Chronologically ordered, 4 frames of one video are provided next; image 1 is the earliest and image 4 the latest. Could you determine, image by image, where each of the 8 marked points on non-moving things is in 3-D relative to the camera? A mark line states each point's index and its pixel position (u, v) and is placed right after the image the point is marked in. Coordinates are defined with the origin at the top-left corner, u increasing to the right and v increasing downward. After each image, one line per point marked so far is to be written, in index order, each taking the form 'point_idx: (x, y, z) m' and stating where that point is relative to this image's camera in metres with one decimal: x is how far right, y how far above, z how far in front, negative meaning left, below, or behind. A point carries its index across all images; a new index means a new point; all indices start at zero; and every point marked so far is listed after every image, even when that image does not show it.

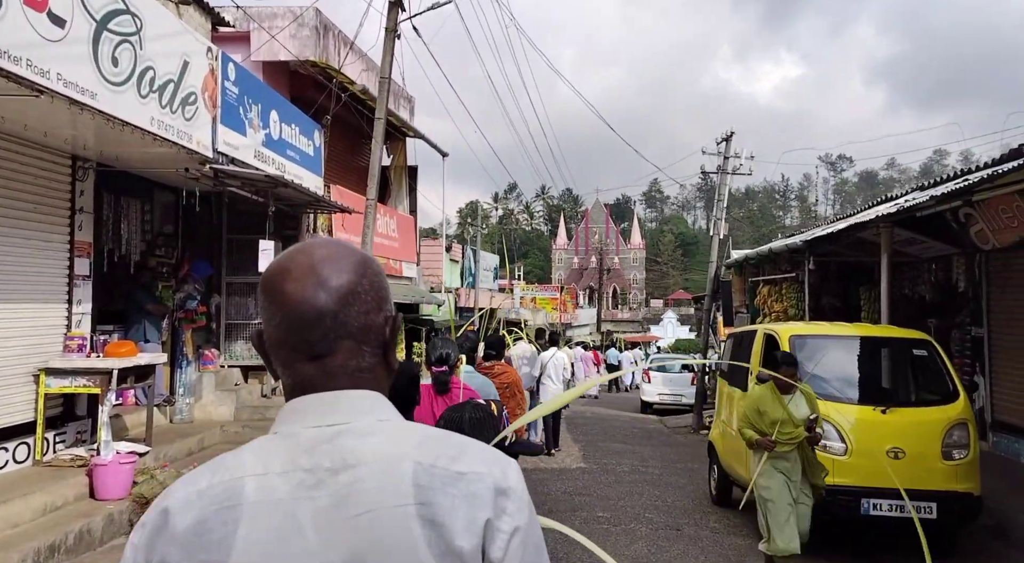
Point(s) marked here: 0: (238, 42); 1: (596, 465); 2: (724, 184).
0: (-3.5, +3.0, +10.7) m
1: (+1.0, -2.1, +9.9) m
2: (+3.8, +1.8, +15.2) m
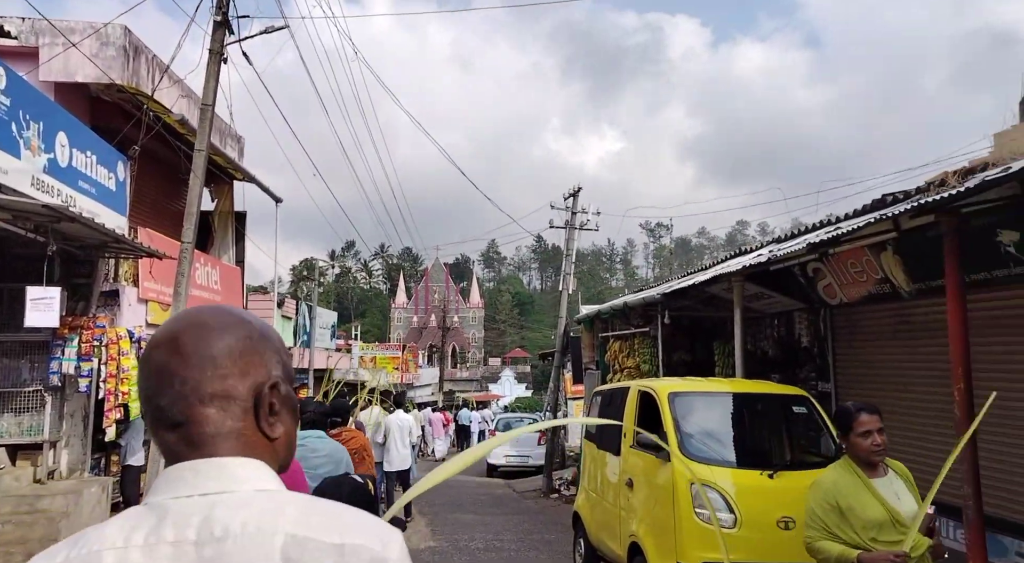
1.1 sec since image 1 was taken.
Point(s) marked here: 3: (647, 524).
0: (-5.3, +2.4, +9.2) m
1: (-0.7, -2.7, +8.8) m
2: (+1.1, +0.8, +14.9) m
3: (+0.9, -1.6, +5.6) m
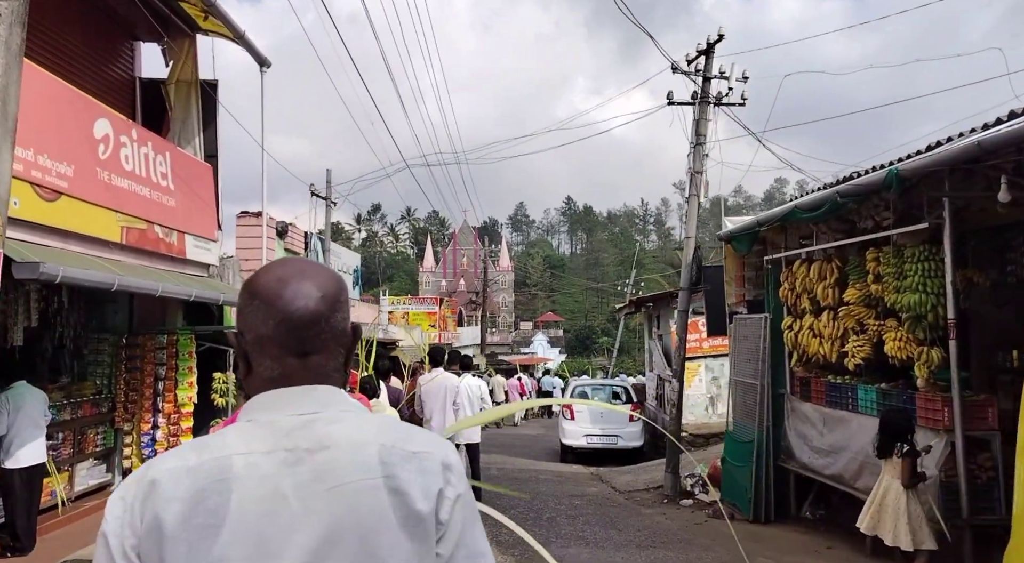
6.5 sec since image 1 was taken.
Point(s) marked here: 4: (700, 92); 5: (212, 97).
0: (-4.3, +3.3, +4.4) m
1: (+0.4, -1.8, +4.1) m
2: (+2.3, +1.9, +10.0) m
3: (+1.9, -0.9, +0.8) m
4: (+2.2, +2.2, +10.0) m
5: (-3.4, +2.1, +9.7) m
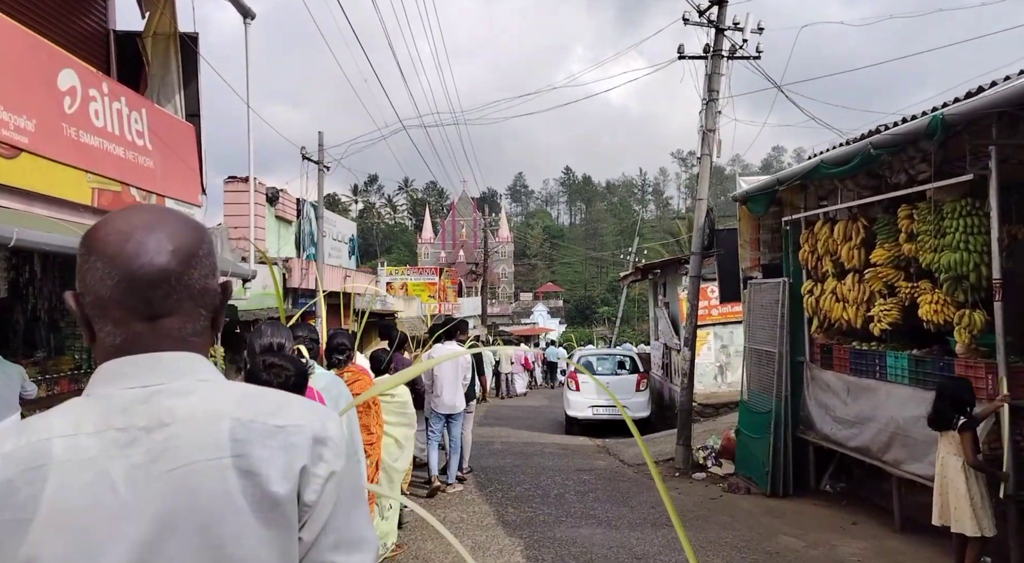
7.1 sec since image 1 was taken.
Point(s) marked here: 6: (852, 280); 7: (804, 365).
0: (-4.3, +3.4, +3.8) m
1: (+0.4, -1.6, +3.7) m
2: (+2.3, +2.4, +9.4) m
3: (+1.9, -0.8, +0.4) m
4: (+2.2, +2.6, +9.4) m
5: (-3.4, +2.4, +9.1) m
6: (+2.8, 0.0, +7.0) m
7: (+2.8, -0.8, +8.1) m
